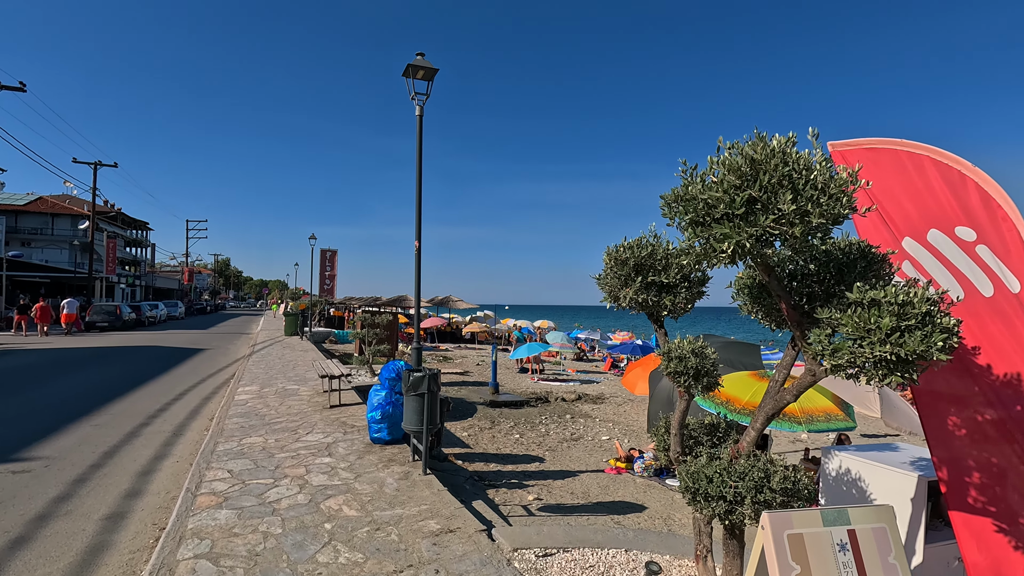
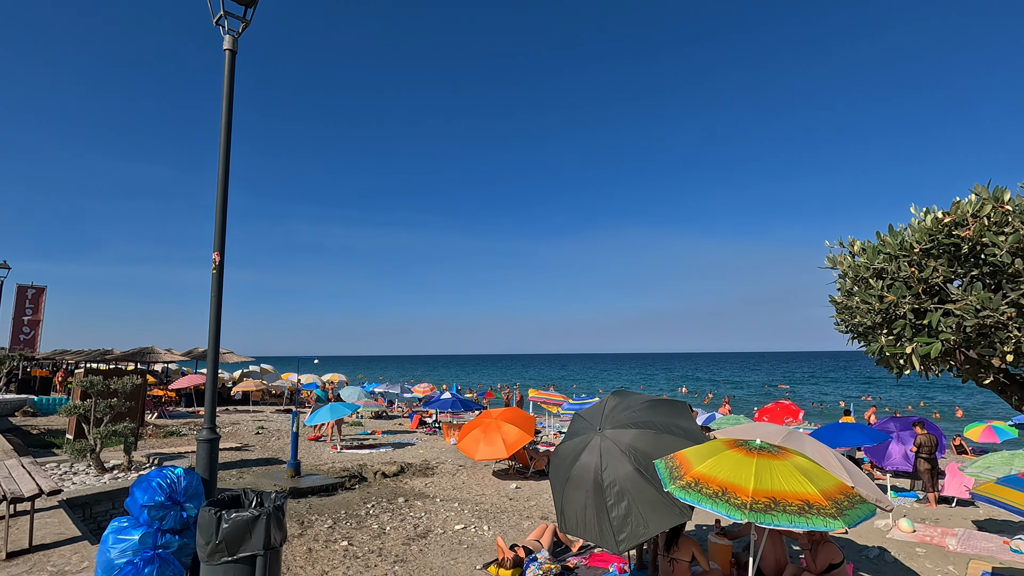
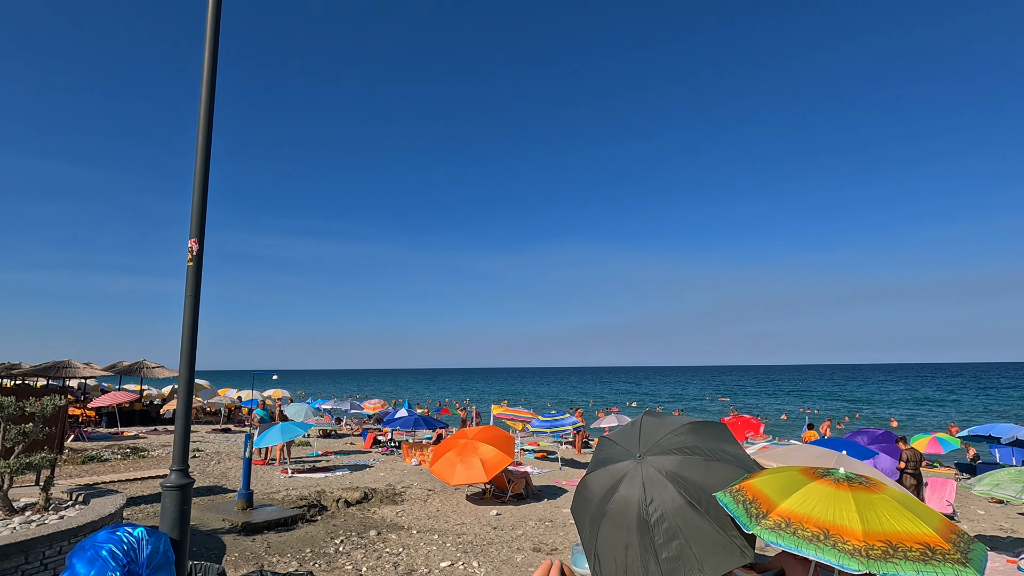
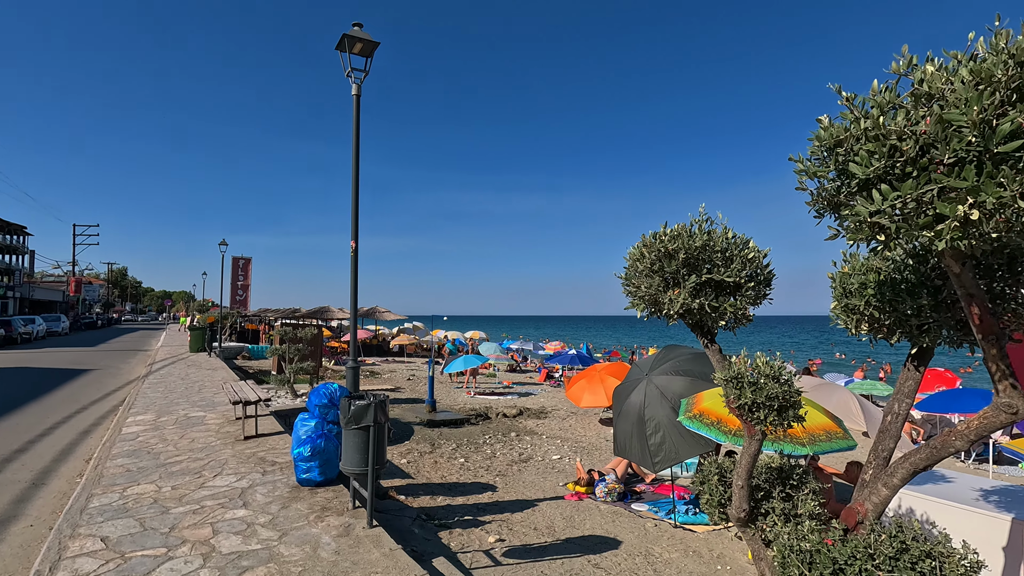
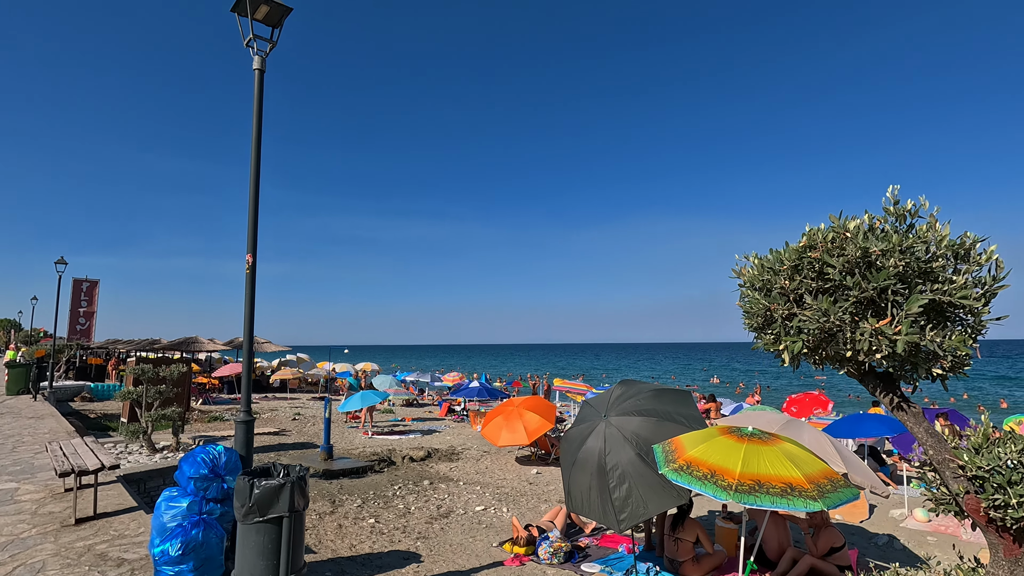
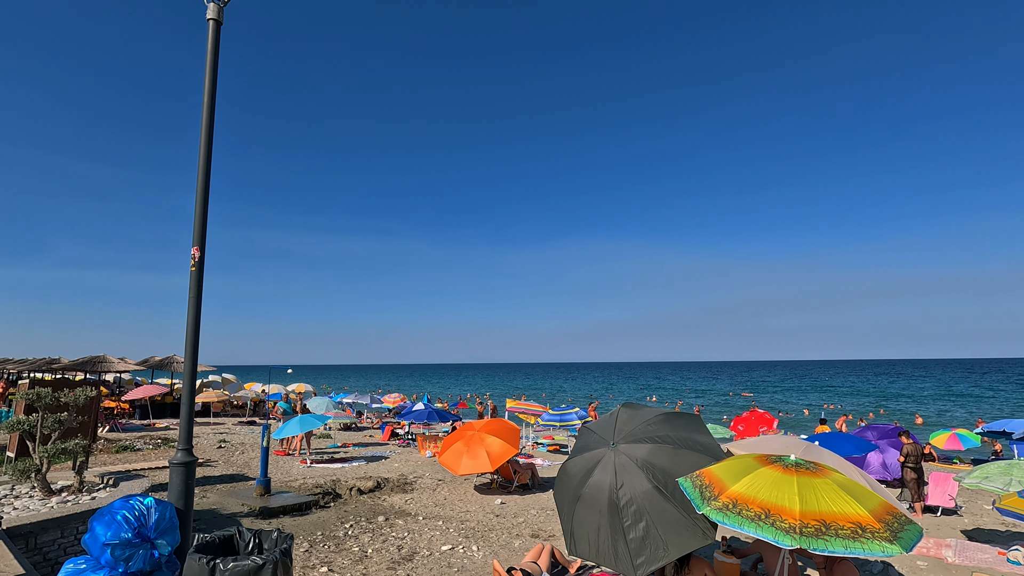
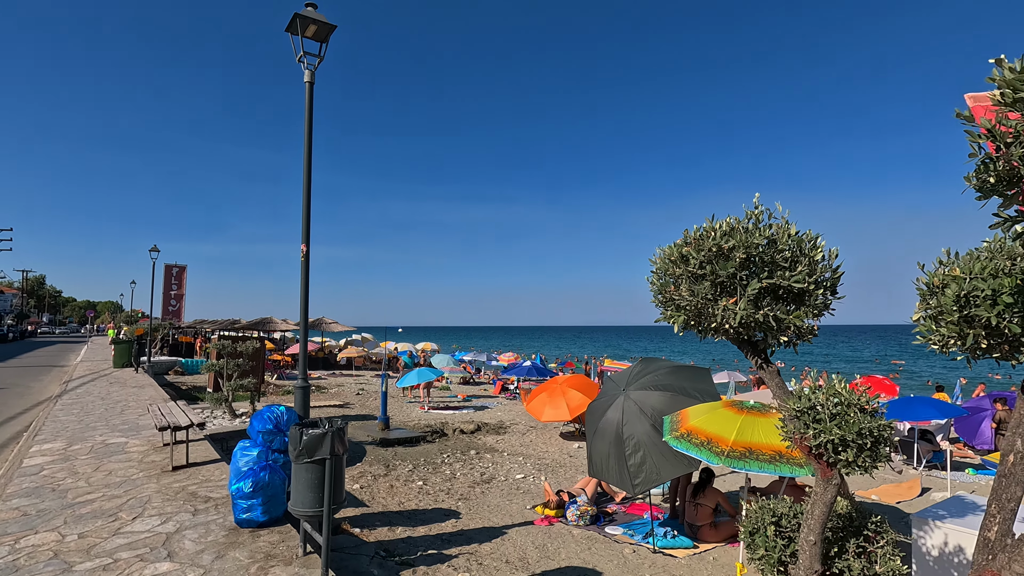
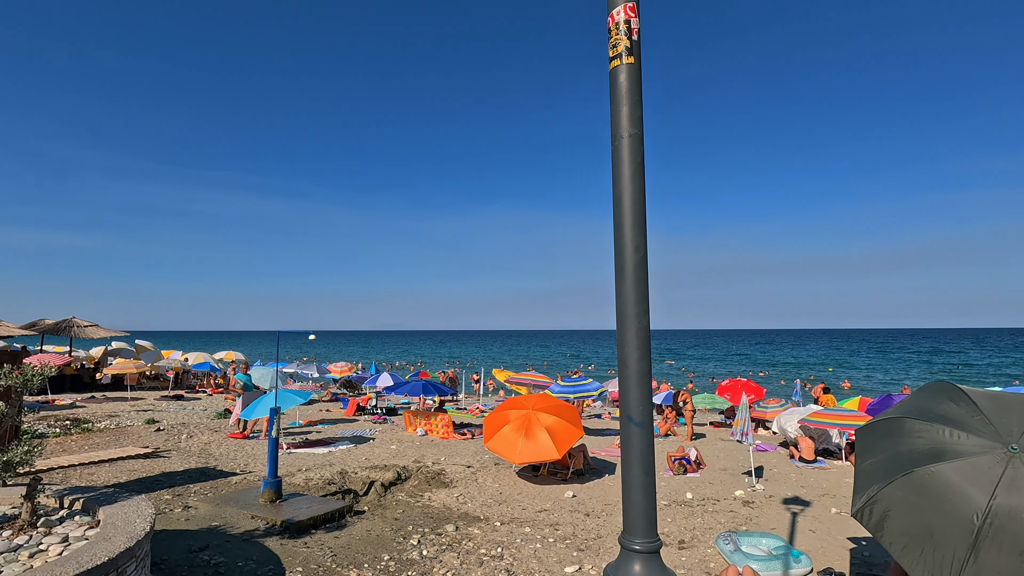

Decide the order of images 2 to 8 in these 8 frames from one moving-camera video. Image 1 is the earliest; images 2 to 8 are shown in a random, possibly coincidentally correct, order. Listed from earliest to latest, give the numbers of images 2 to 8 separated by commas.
4, 7, 5, 2, 6, 3, 8
